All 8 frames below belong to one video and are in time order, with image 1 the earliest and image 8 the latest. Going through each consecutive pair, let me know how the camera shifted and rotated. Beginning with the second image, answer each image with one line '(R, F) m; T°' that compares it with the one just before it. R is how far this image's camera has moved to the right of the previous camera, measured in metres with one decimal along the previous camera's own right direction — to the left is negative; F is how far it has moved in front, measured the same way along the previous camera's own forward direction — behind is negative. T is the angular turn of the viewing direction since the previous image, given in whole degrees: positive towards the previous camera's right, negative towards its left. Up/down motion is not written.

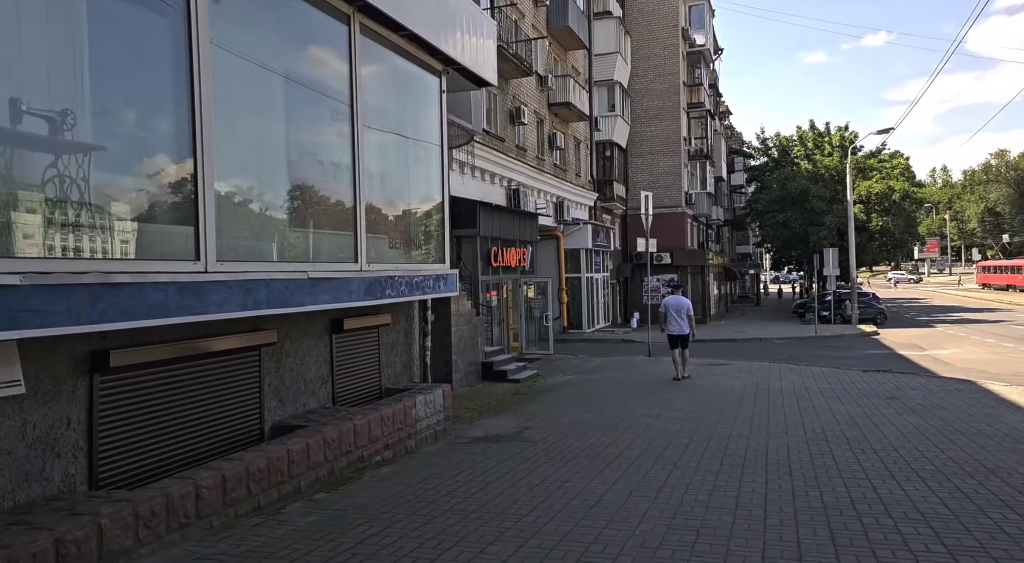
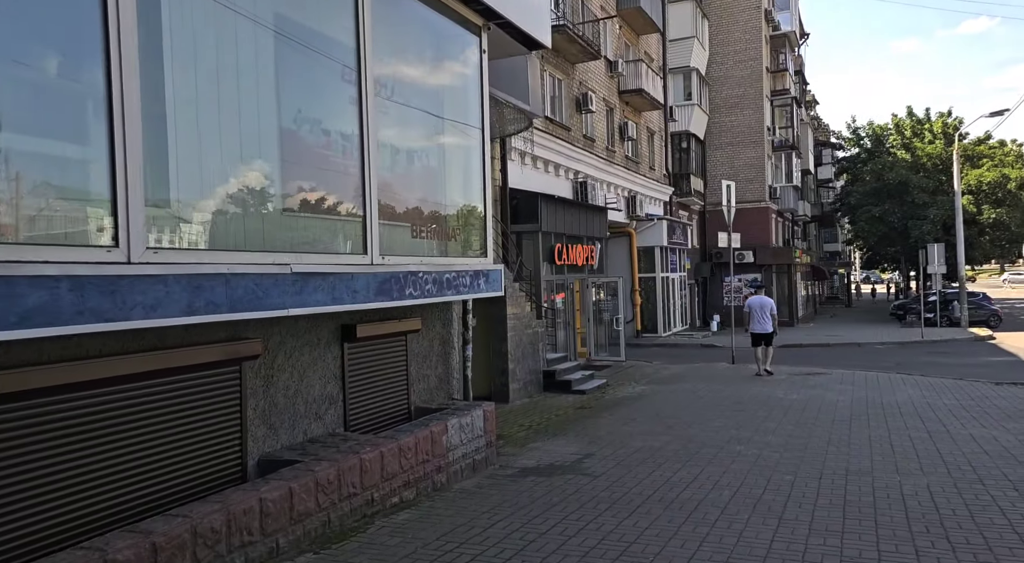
(+0.2, +1.6) m; -5°
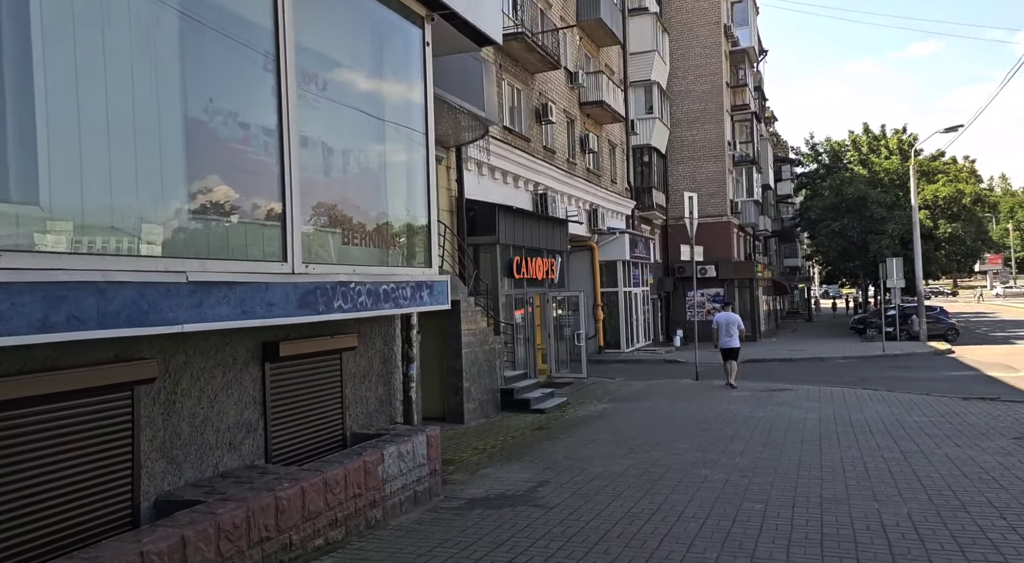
(+0.1, +0.6) m; +2°
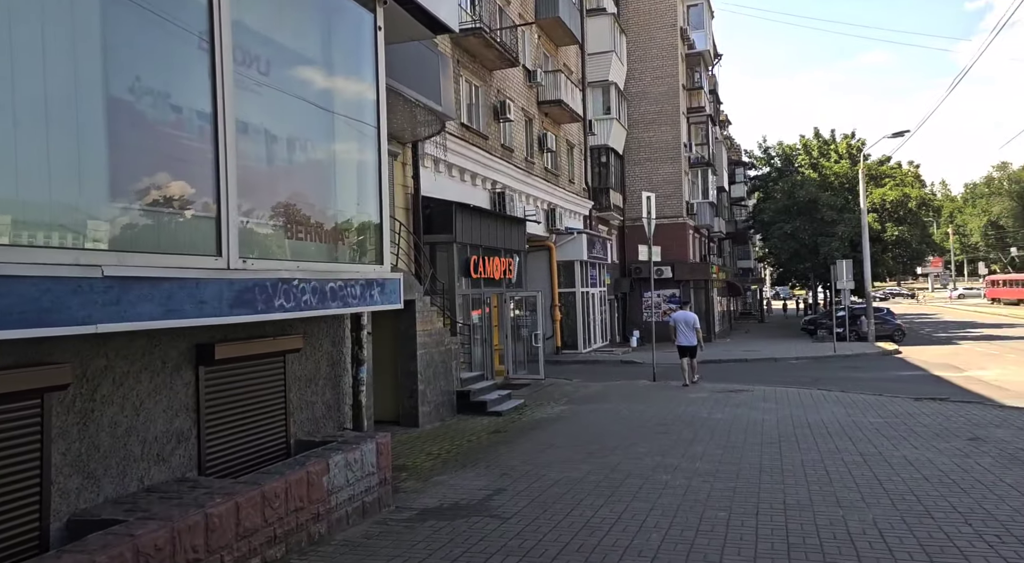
(0.0, +0.3) m; +3°
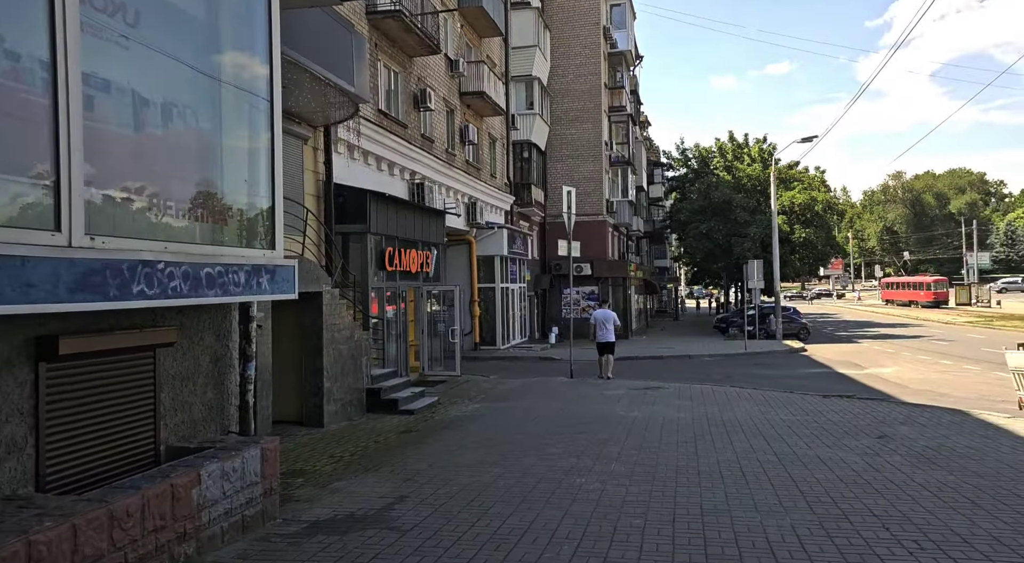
(+0.1, +0.5) m; +5°
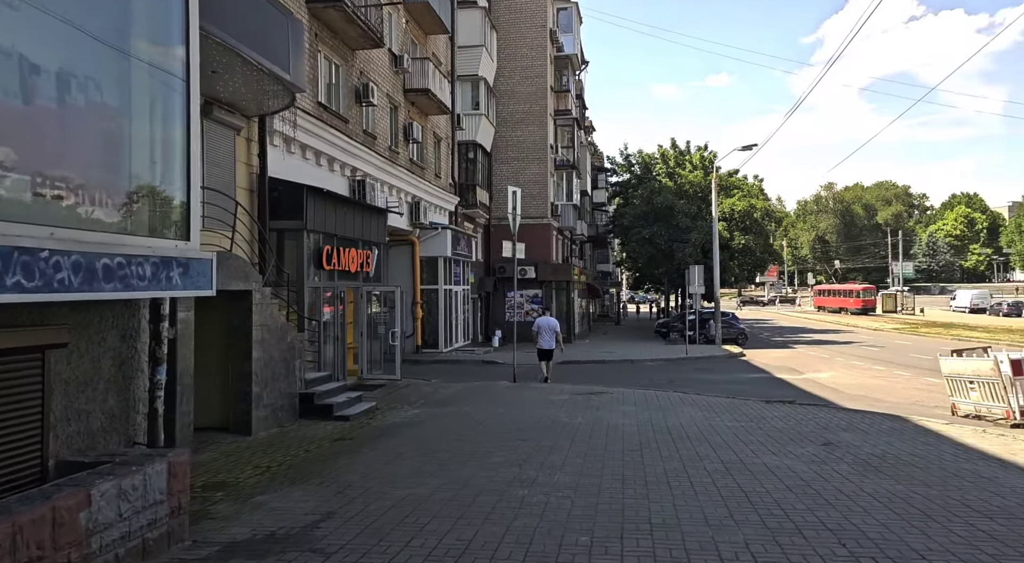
(0.0, +0.4) m; +4°
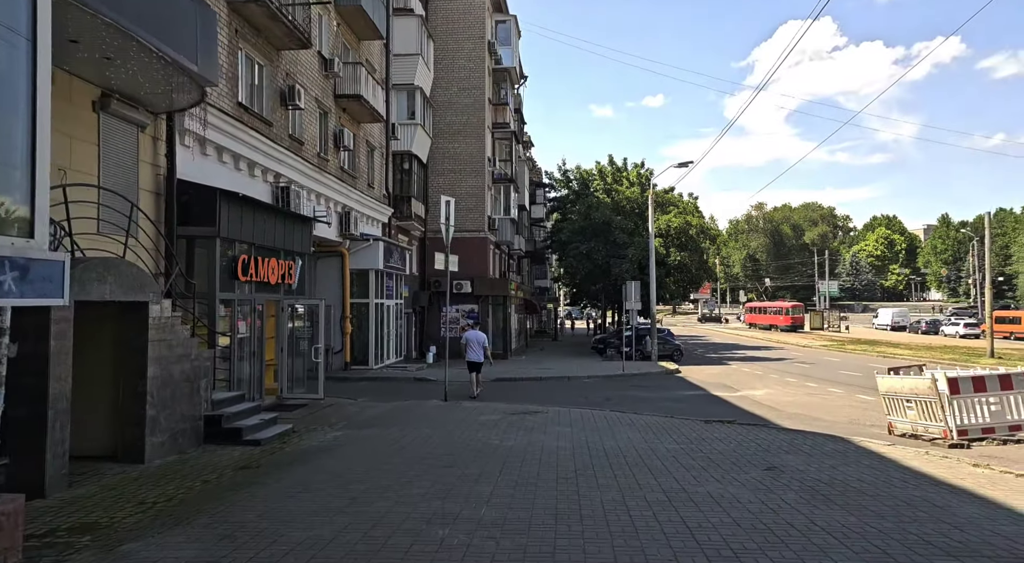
(+0.1, +0.7) m; +4°
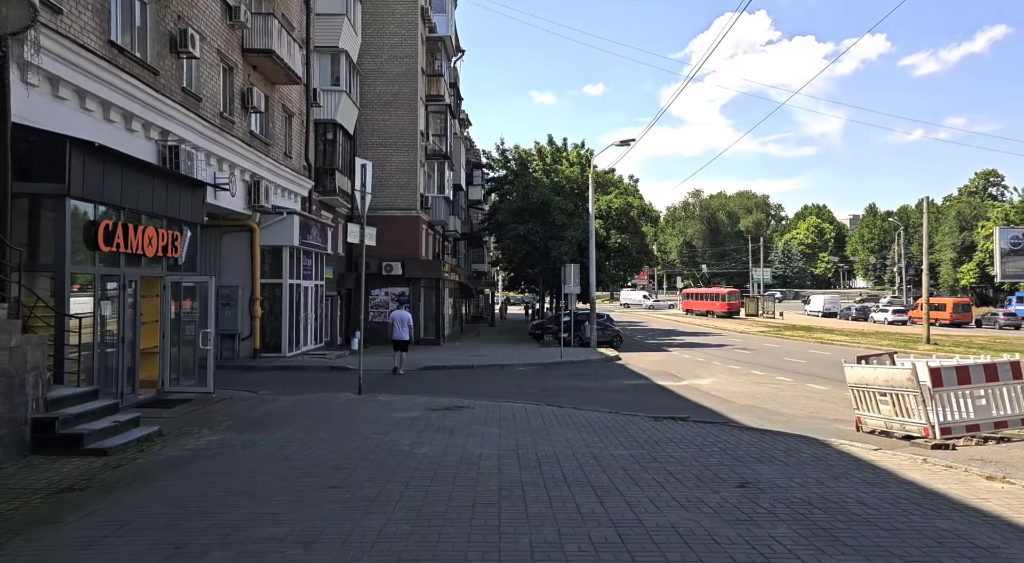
(+0.3, +2.0) m; +4°
